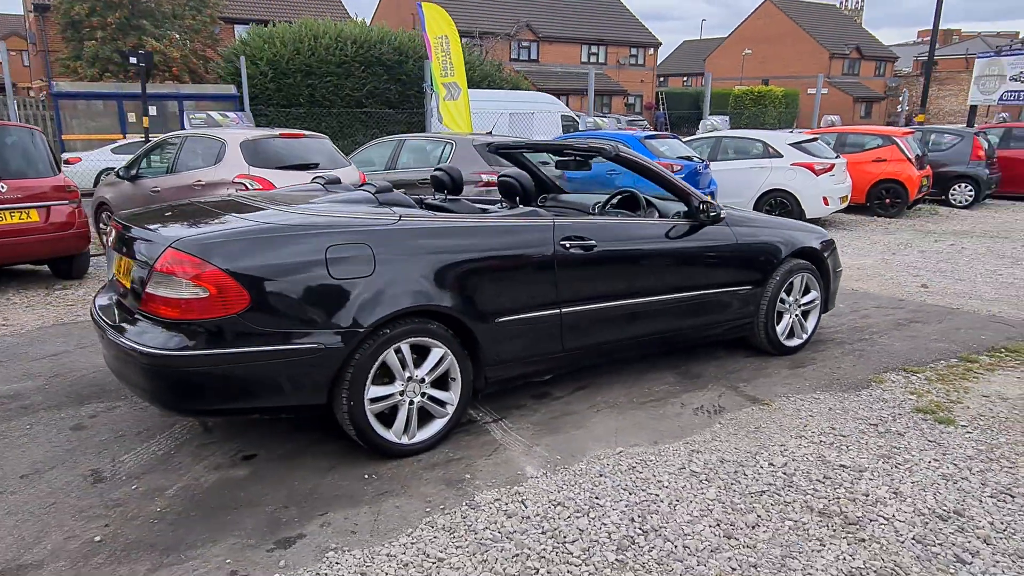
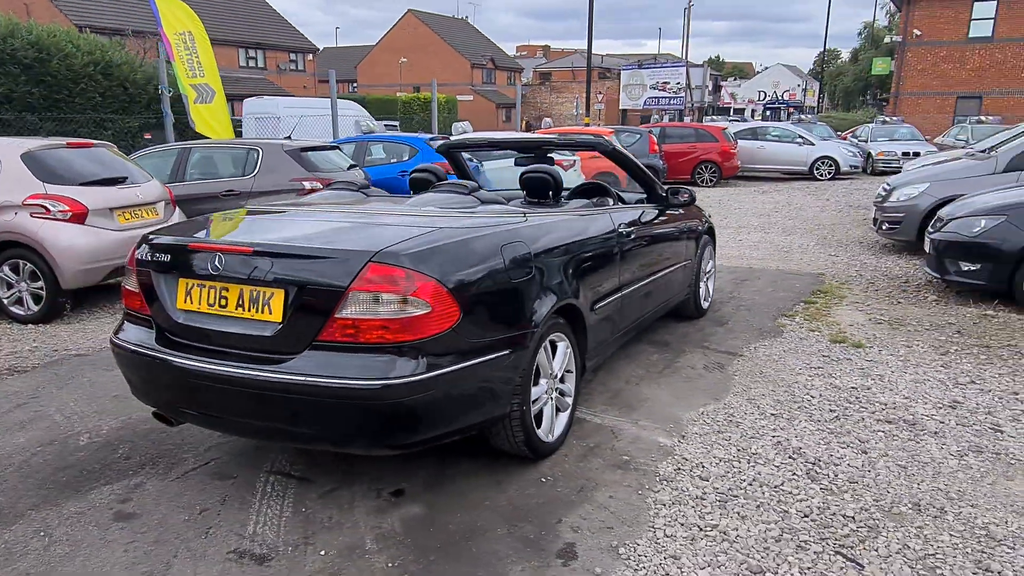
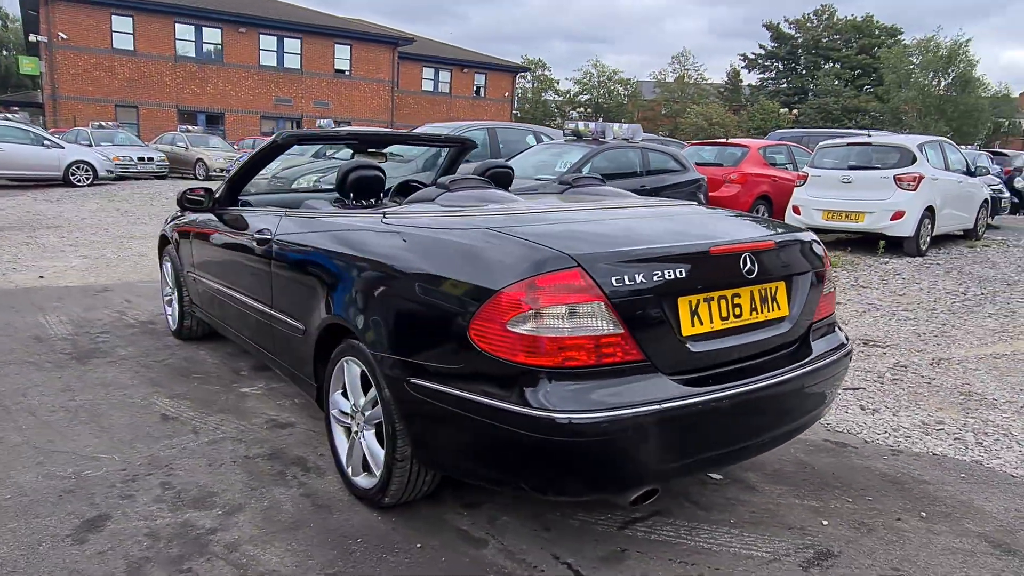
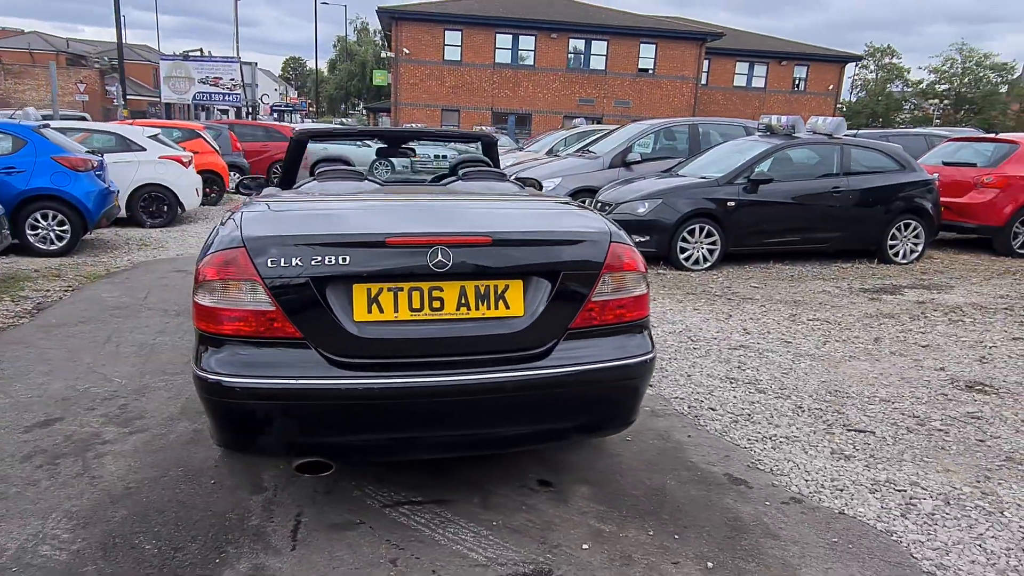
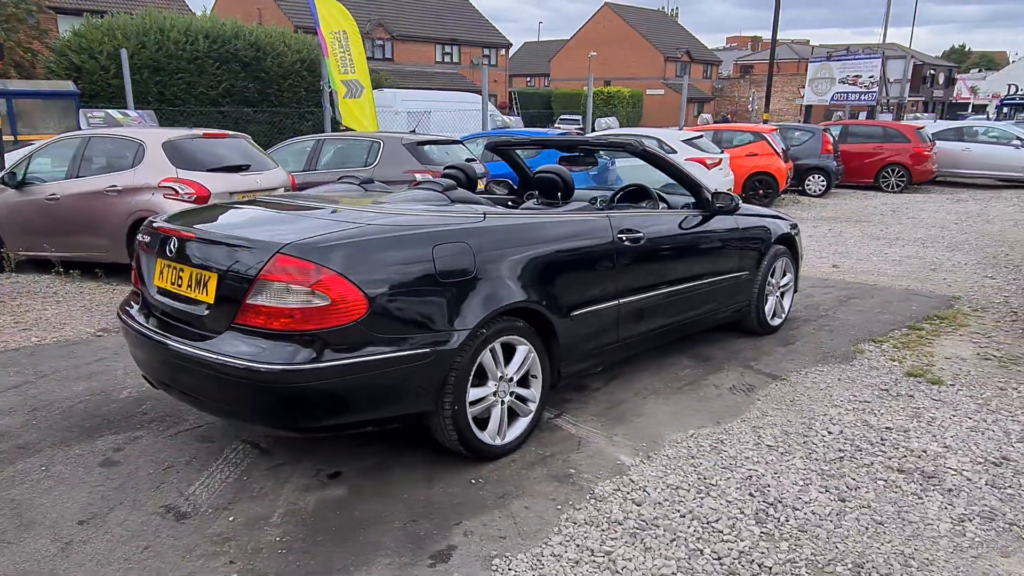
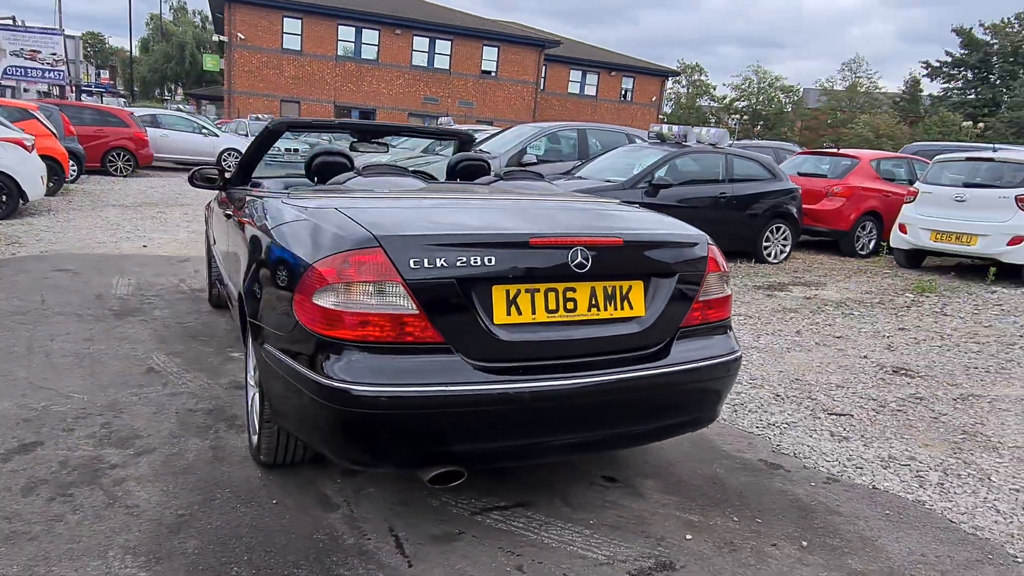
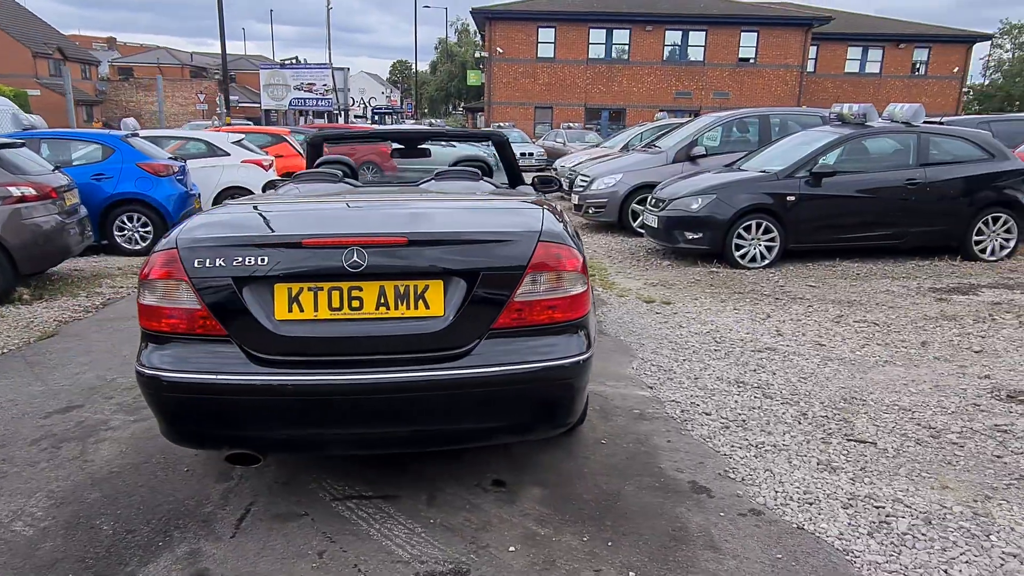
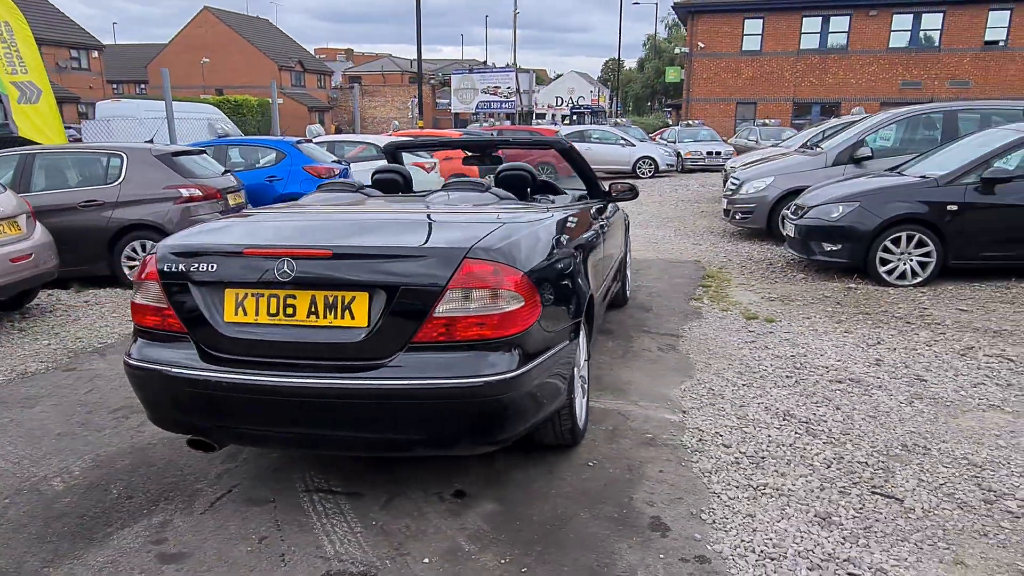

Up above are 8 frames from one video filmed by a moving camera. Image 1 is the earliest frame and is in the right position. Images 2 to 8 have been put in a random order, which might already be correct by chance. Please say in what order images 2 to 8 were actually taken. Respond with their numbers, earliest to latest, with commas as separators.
5, 2, 8, 7, 4, 6, 3
